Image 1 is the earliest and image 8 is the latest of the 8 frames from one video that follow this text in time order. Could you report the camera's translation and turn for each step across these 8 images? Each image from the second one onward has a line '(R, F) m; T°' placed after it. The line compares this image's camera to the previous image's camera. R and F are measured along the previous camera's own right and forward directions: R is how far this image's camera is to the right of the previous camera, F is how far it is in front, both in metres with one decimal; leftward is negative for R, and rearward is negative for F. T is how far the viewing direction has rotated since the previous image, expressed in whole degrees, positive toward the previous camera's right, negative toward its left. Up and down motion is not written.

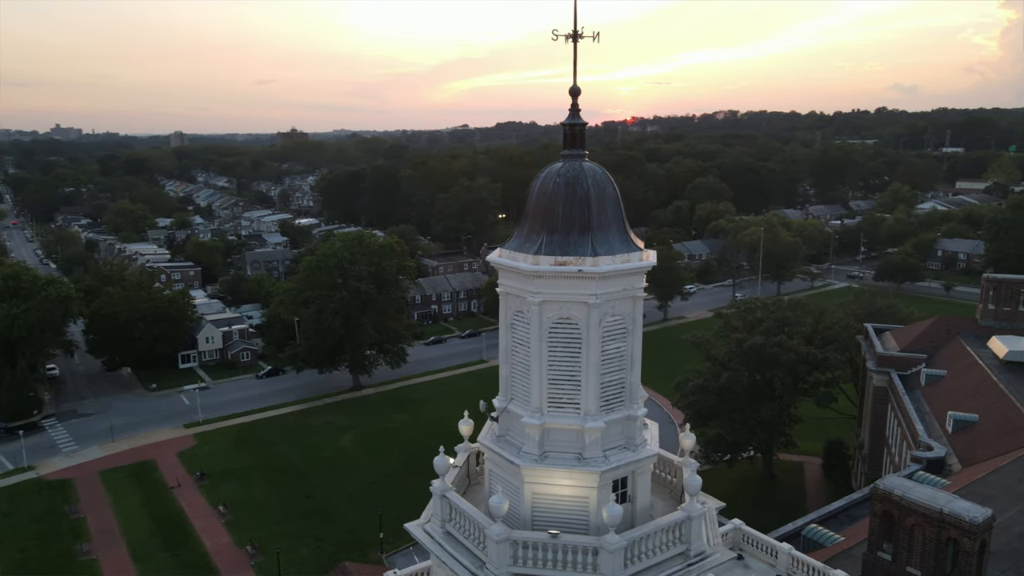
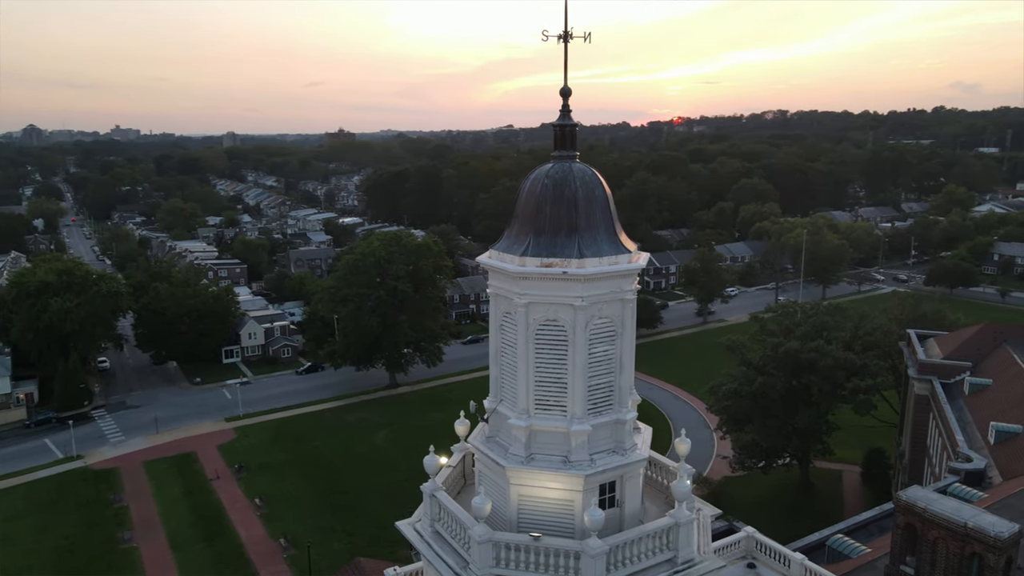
(+0.4, 0.0) m; -3°
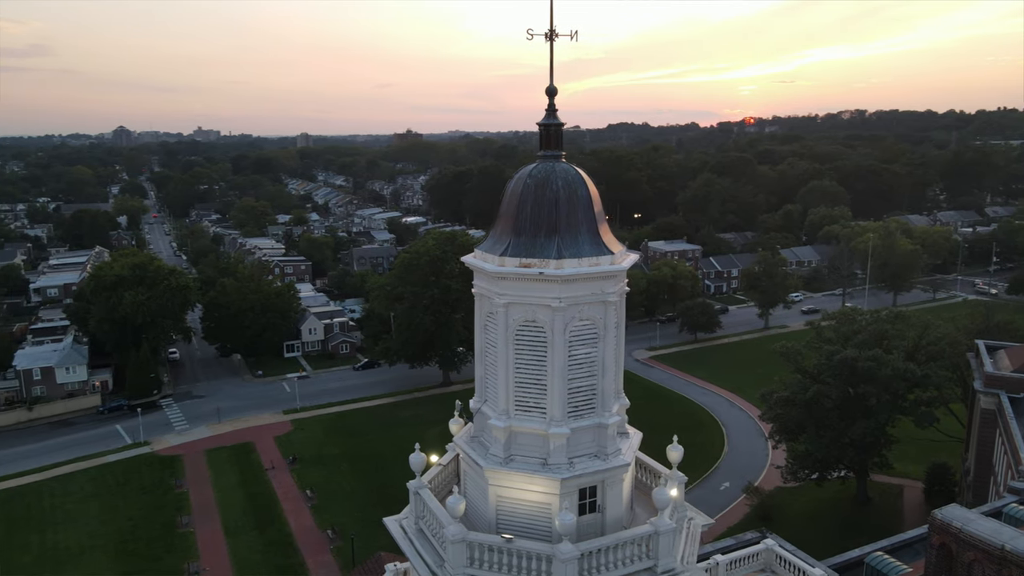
(+0.6, +0.1) m; -5°
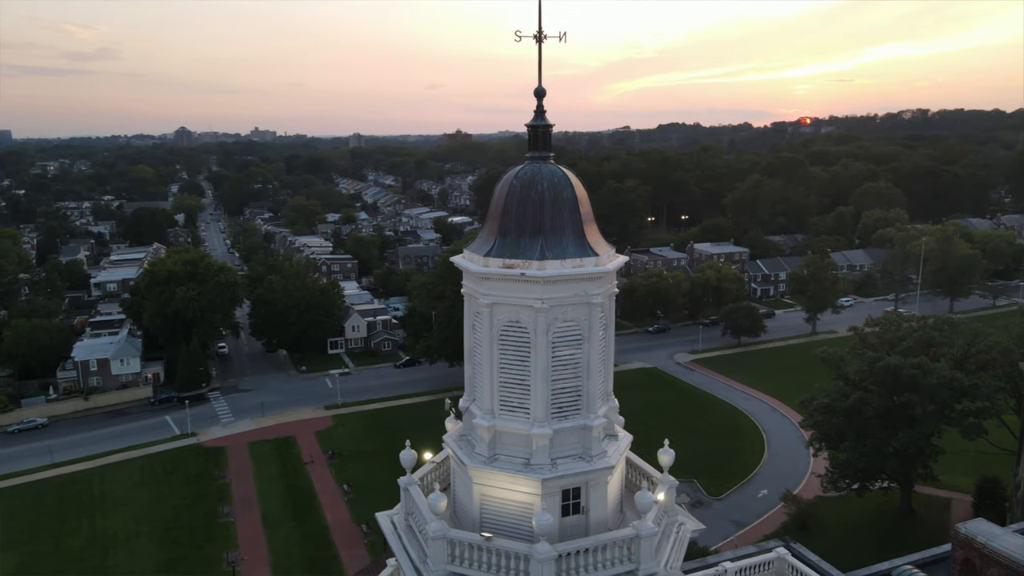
(+0.5, 0.0) m; -4°
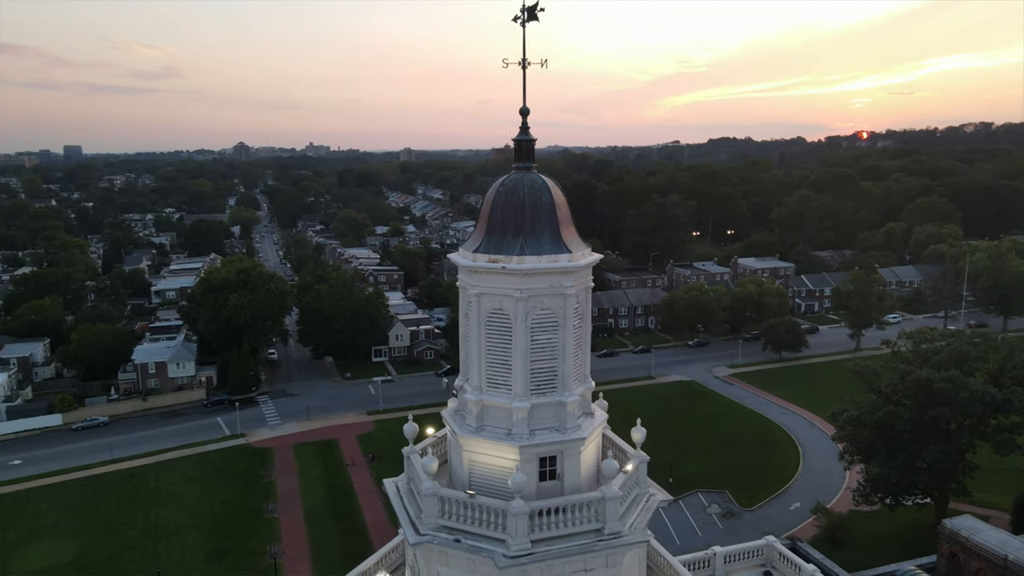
(+0.5, -0.8) m; -4°
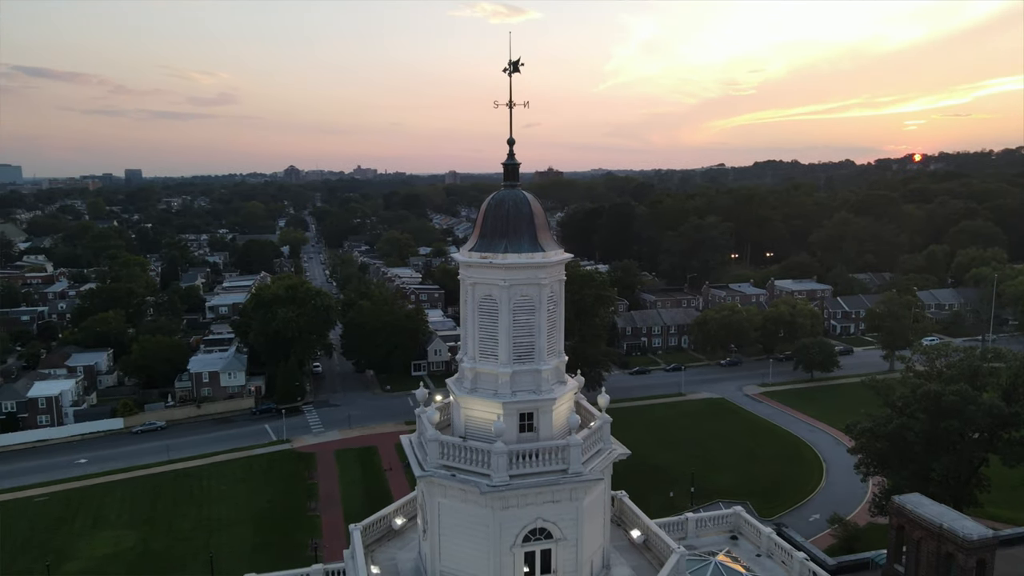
(+0.6, -1.7) m; -3°
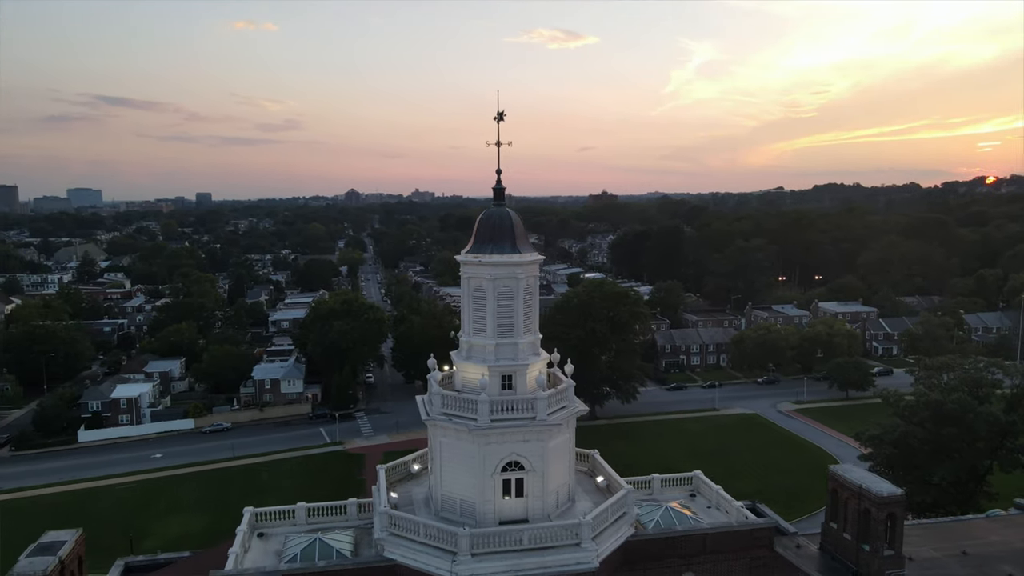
(+1.0, -2.7) m; -4°
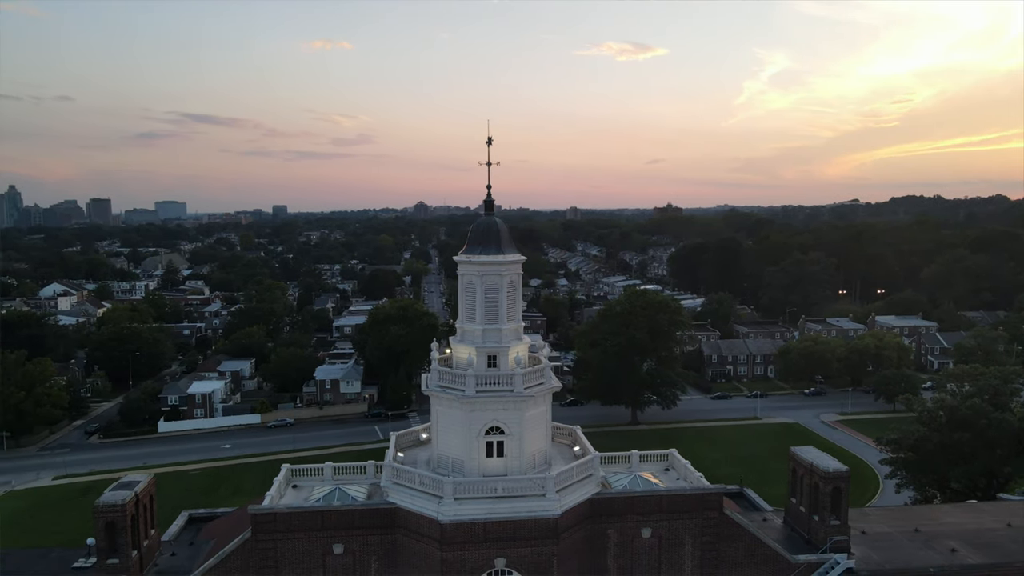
(+1.4, -2.1) m; -5°
